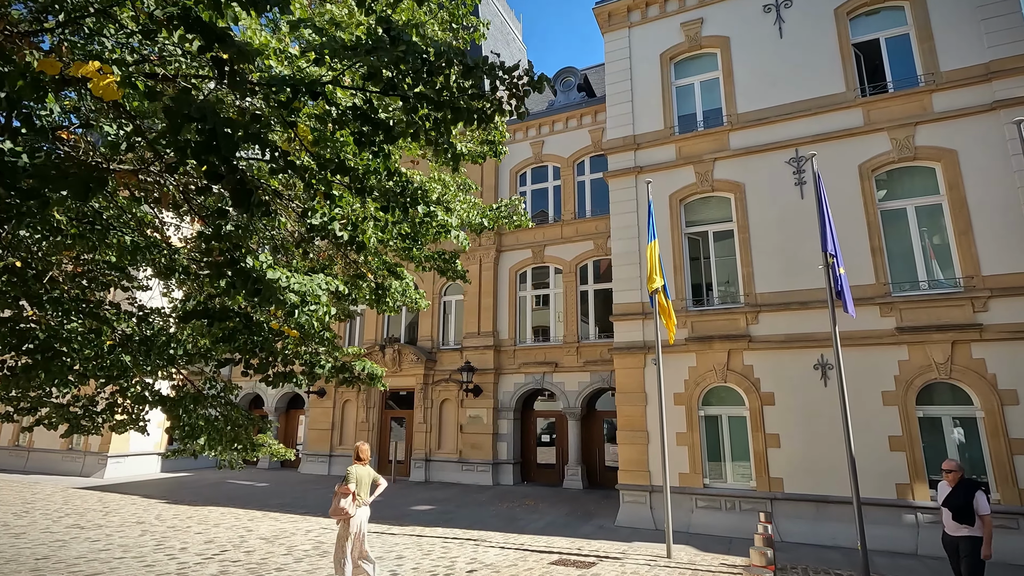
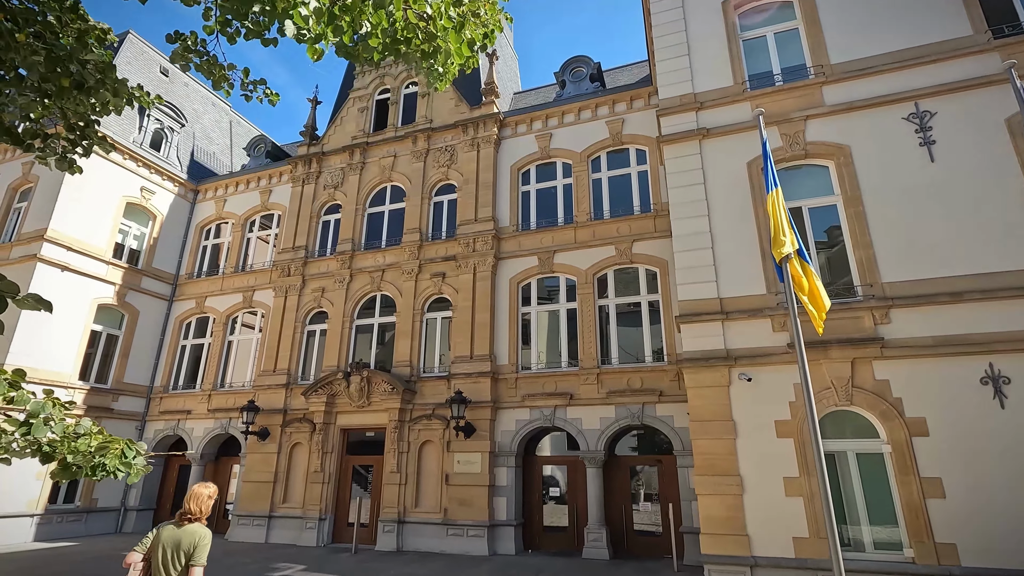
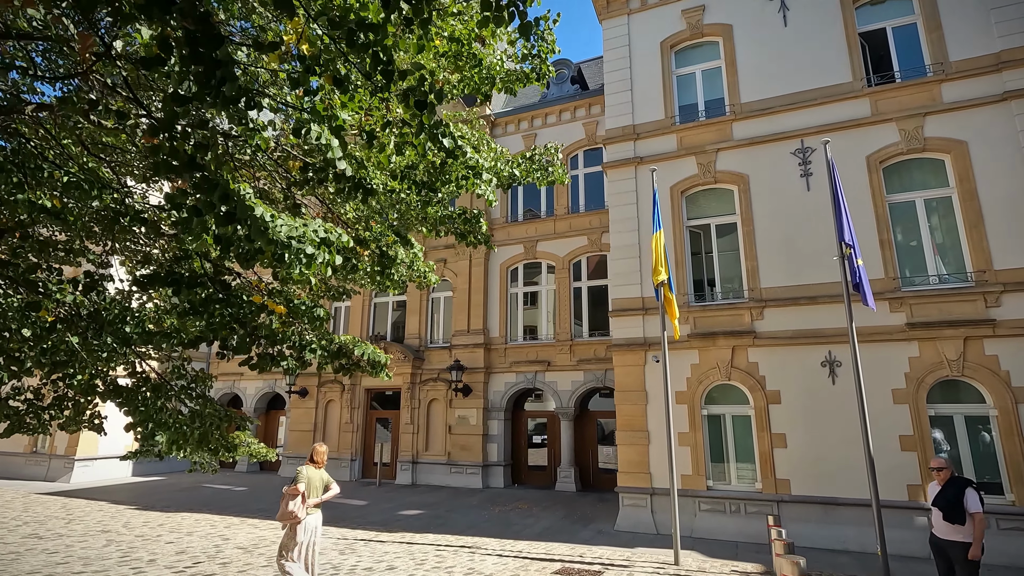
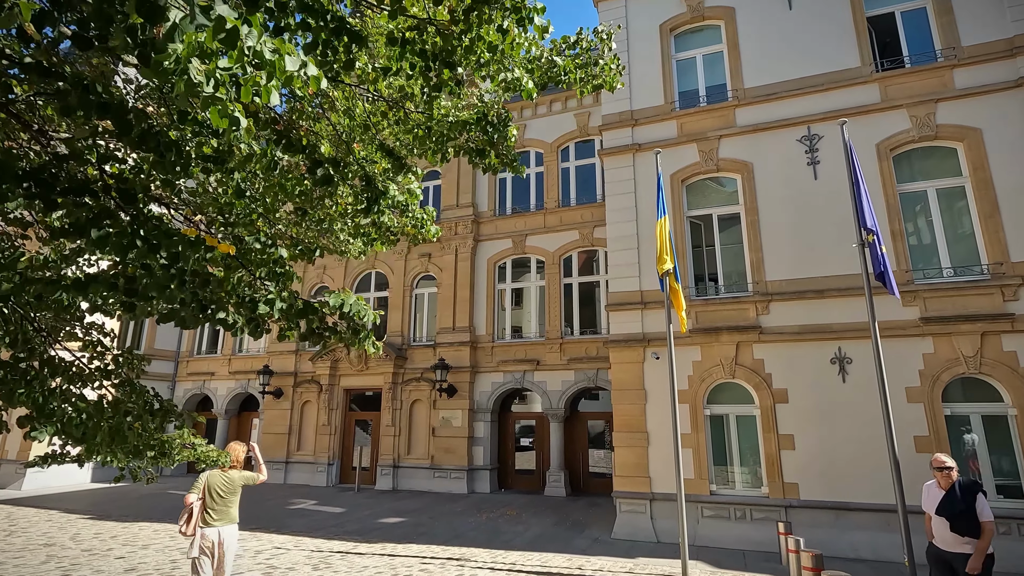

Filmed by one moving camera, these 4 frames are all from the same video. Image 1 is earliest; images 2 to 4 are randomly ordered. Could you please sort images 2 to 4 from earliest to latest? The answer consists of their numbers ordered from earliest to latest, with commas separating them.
3, 4, 2
